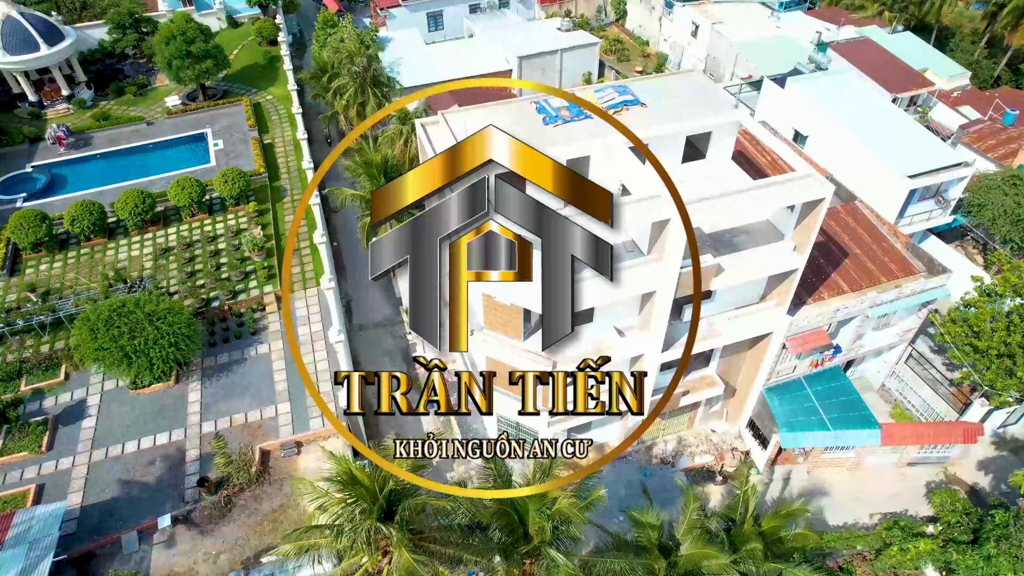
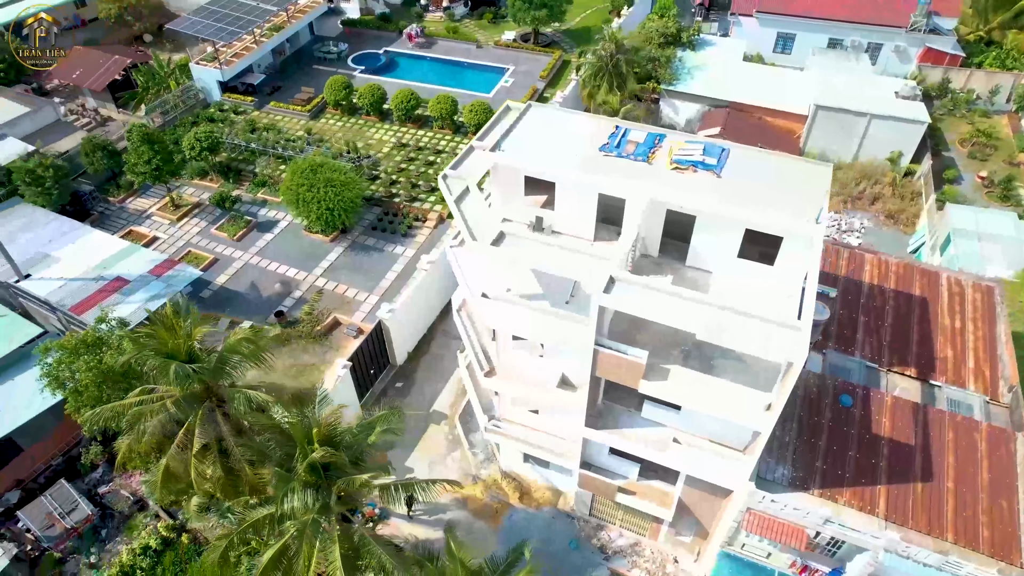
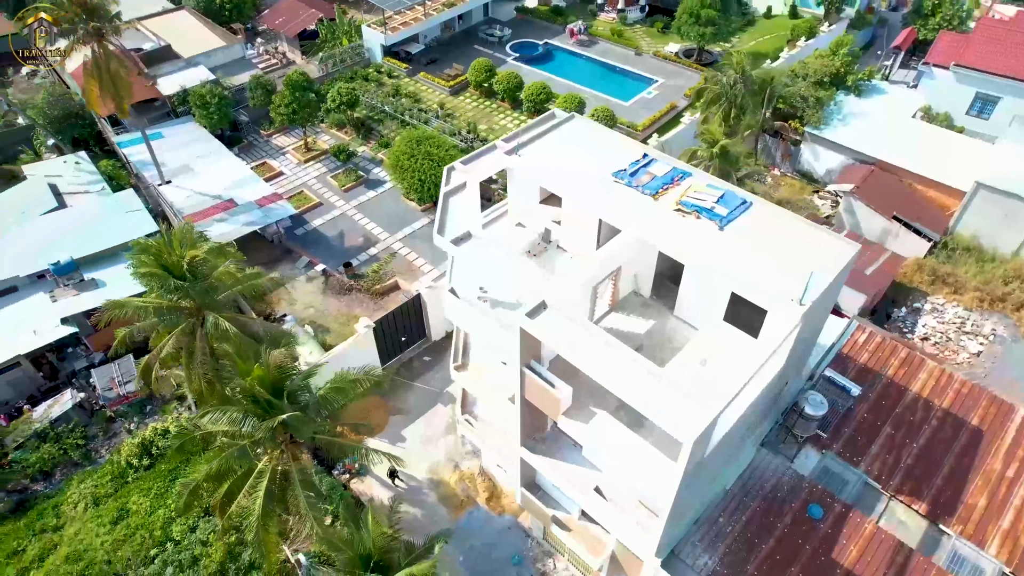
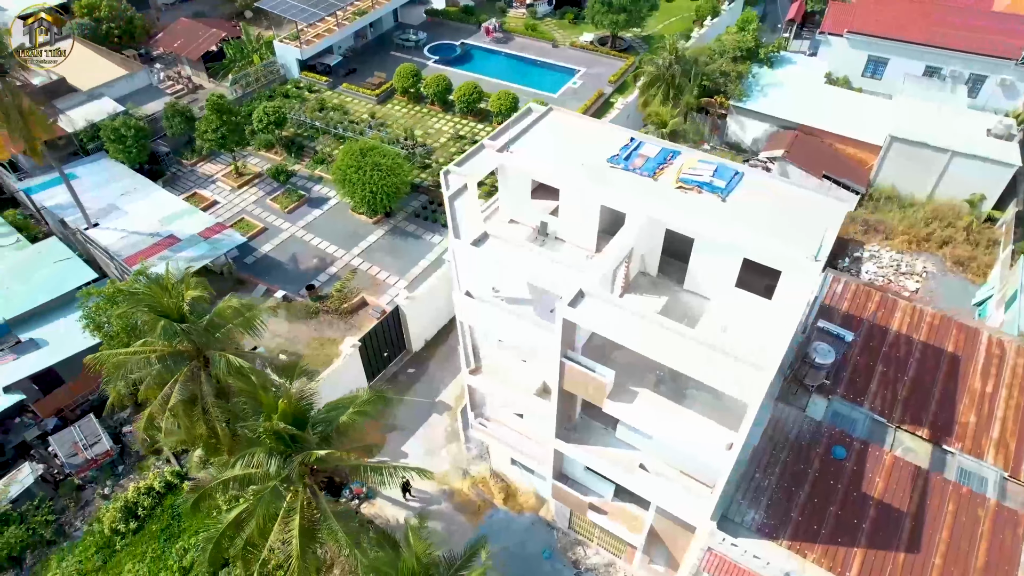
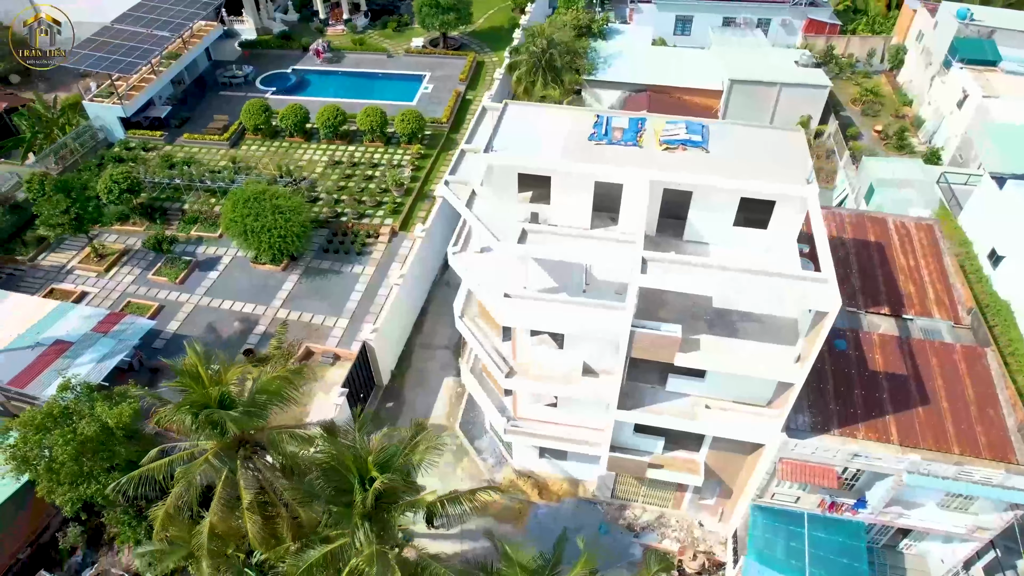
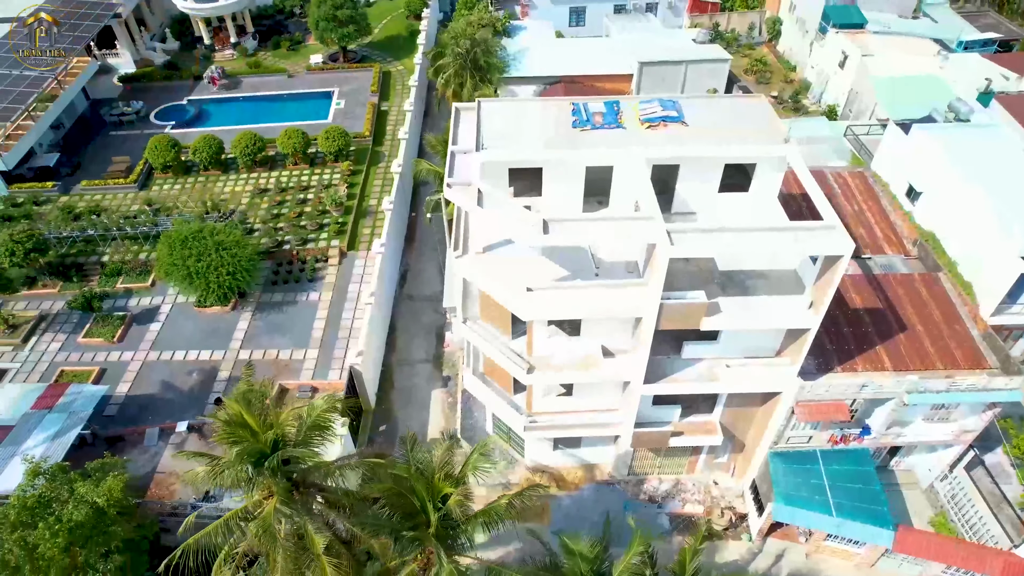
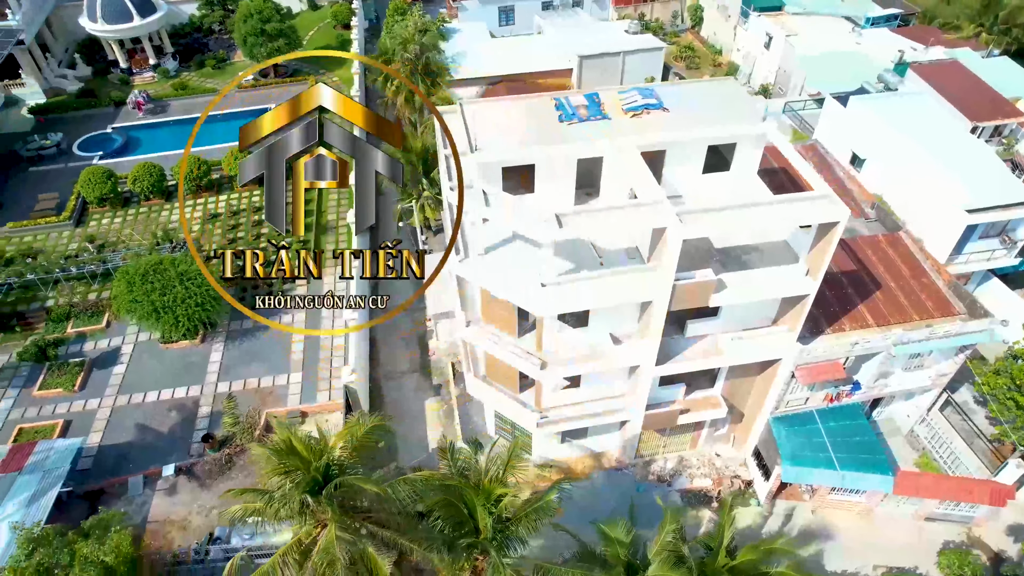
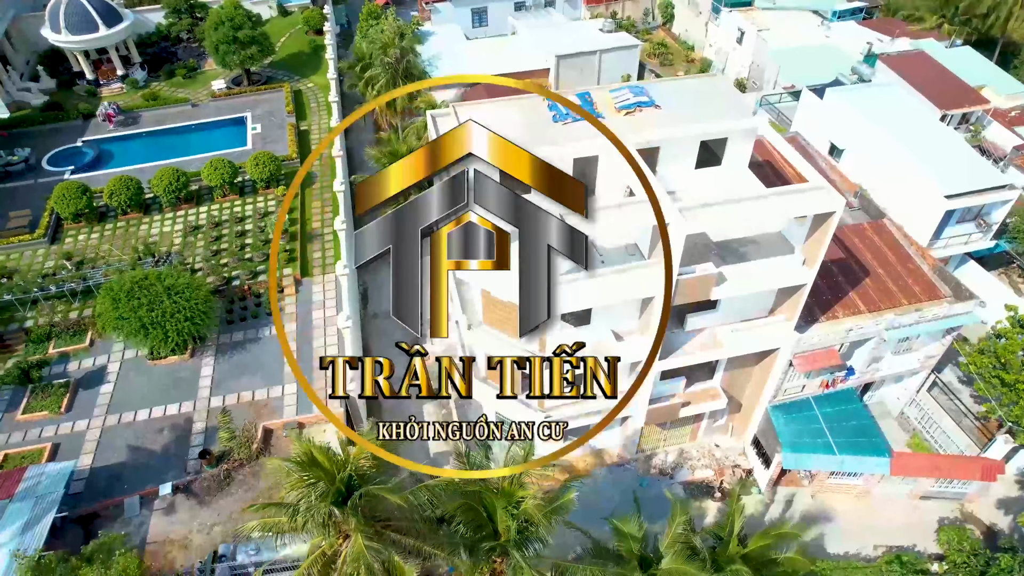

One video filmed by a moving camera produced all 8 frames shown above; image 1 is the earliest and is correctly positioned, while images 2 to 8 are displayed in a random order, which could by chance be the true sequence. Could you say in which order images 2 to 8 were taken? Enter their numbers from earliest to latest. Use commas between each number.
8, 7, 6, 5, 2, 4, 3
